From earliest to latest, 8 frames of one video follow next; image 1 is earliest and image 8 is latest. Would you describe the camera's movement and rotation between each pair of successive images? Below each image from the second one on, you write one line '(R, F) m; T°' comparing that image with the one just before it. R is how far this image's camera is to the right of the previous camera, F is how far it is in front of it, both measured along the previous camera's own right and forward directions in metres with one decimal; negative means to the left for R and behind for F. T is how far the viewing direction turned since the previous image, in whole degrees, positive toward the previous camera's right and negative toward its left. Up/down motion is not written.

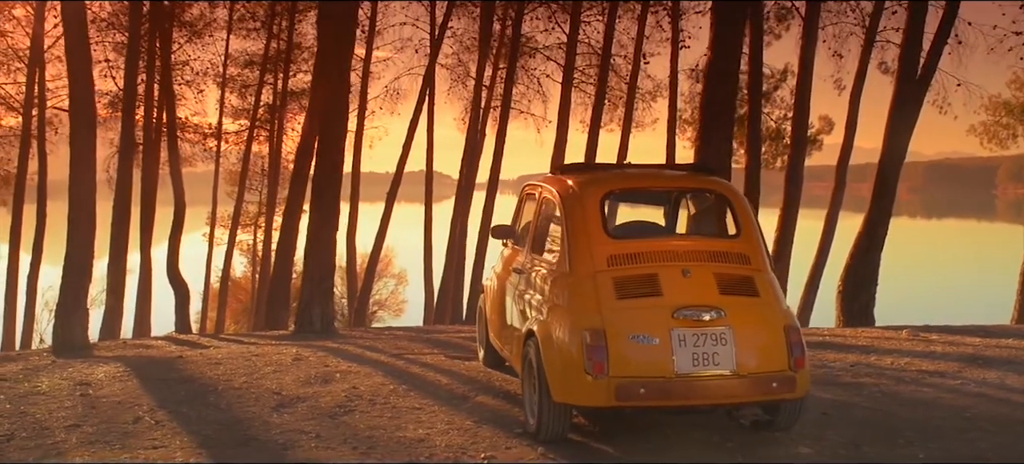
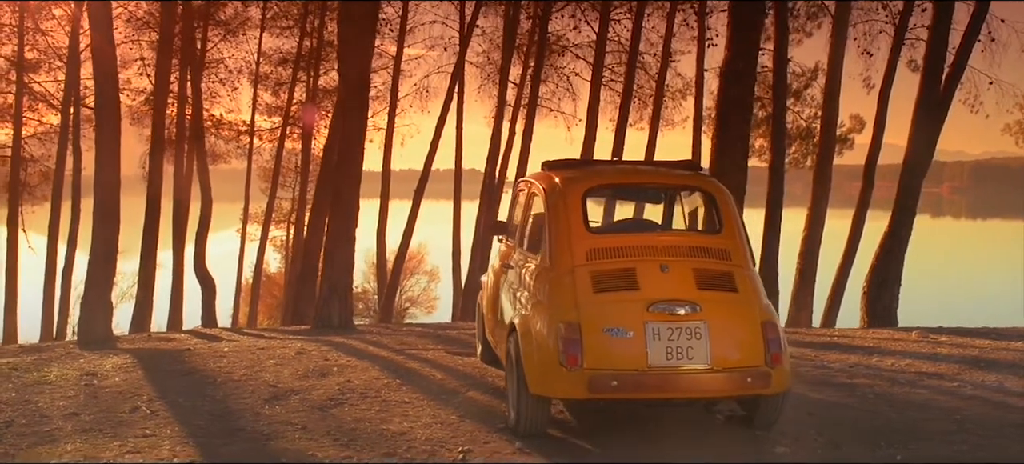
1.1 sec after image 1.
(+0.4, 0.0) m; -3°
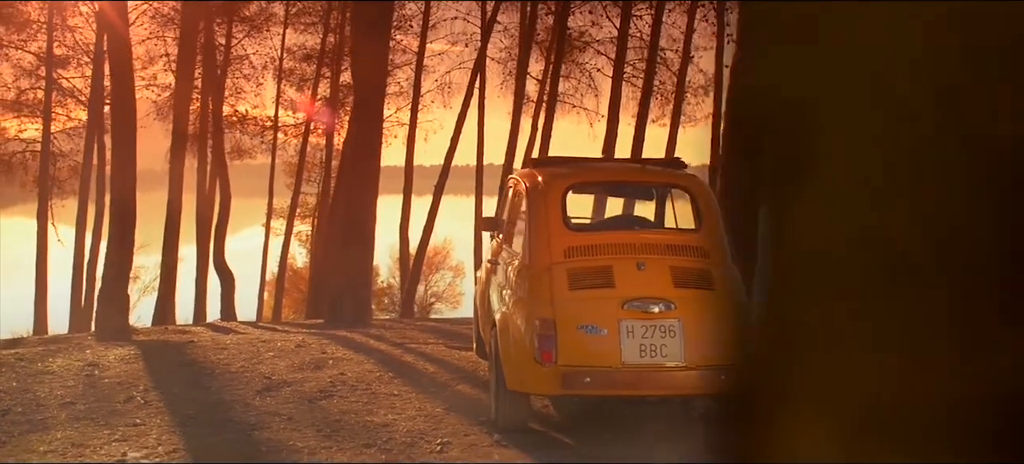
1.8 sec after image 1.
(+0.3, 0.0) m; -2°
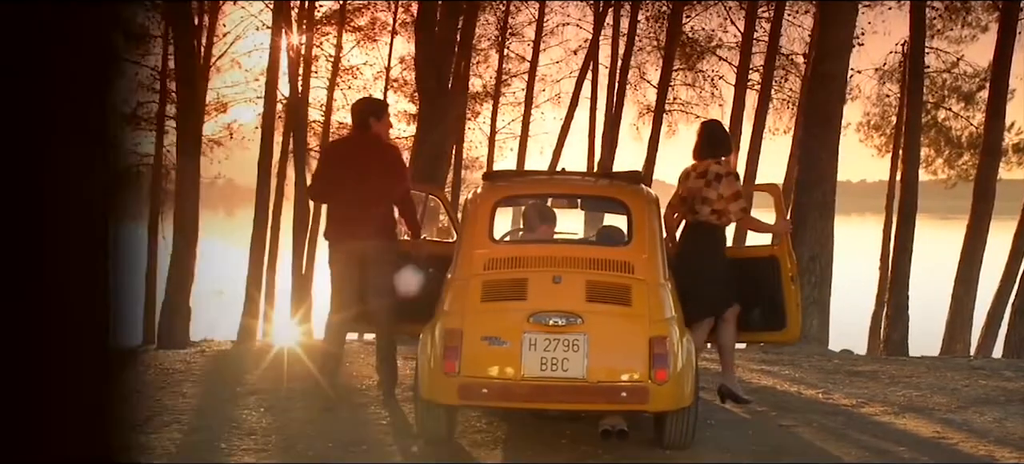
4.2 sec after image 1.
(+0.8, 0.0) m; -4°
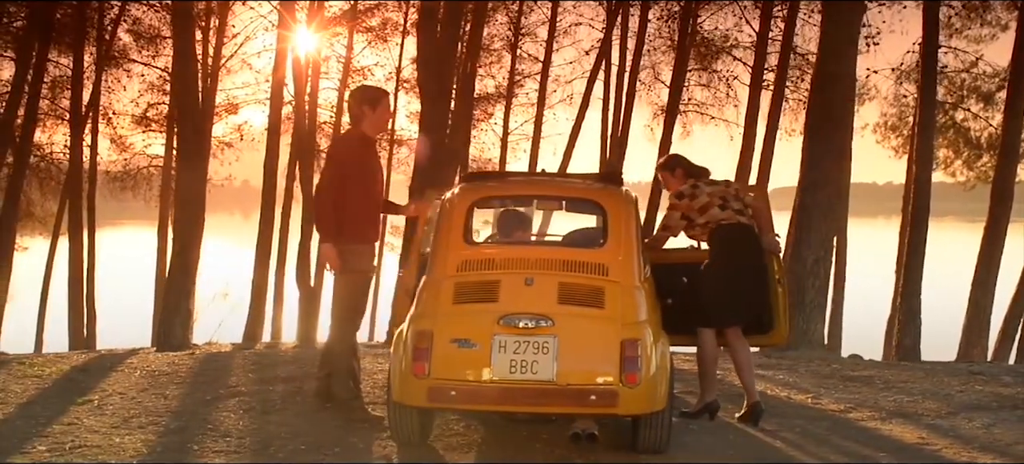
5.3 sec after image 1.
(+0.3, +0.1) m; -2°
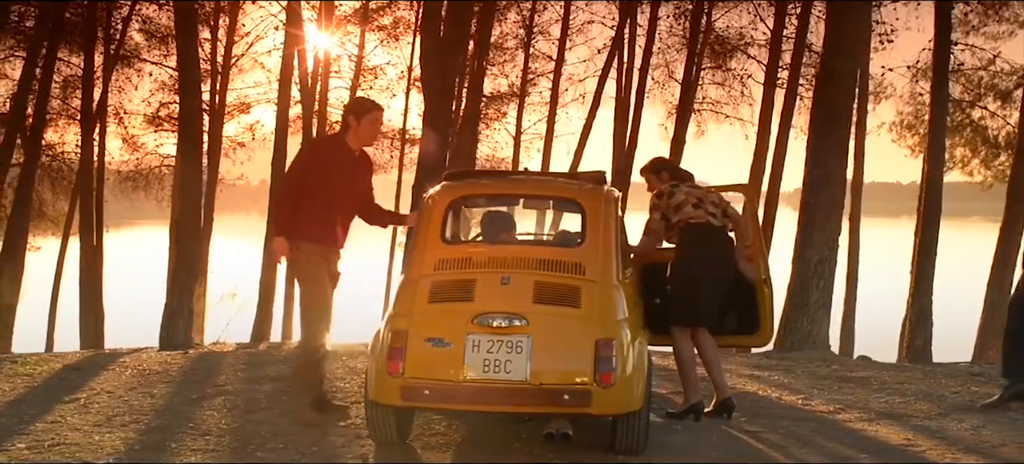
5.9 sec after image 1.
(+0.2, 0.0) m; -1°
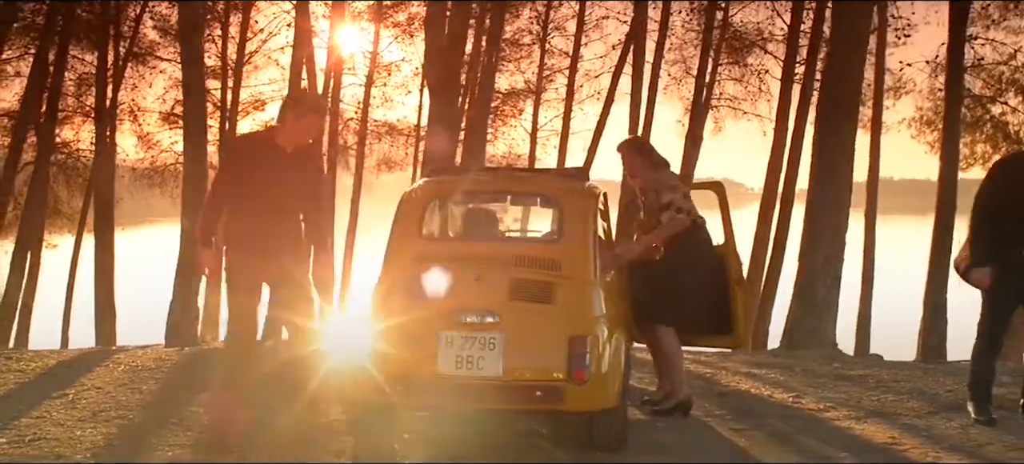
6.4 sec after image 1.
(+0.3, 0.0) m; -2°
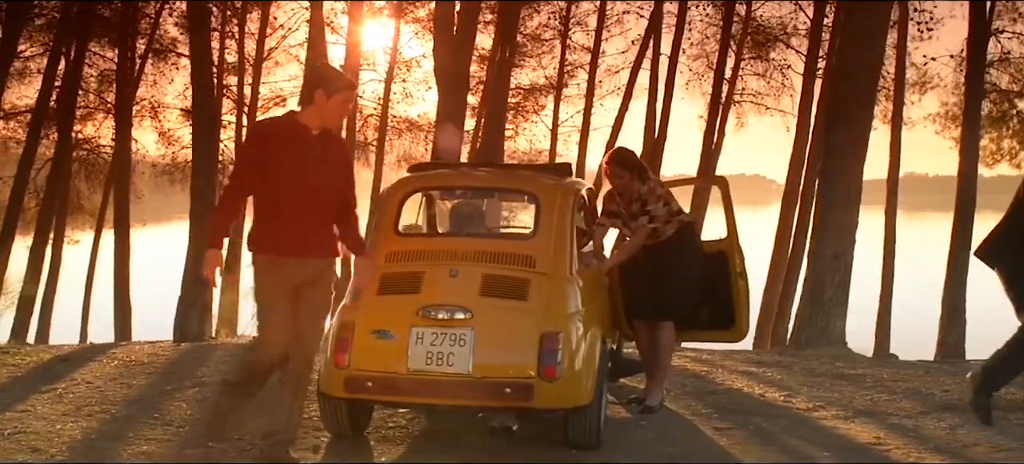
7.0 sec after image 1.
(+0.3, 0.0) m; -2°
